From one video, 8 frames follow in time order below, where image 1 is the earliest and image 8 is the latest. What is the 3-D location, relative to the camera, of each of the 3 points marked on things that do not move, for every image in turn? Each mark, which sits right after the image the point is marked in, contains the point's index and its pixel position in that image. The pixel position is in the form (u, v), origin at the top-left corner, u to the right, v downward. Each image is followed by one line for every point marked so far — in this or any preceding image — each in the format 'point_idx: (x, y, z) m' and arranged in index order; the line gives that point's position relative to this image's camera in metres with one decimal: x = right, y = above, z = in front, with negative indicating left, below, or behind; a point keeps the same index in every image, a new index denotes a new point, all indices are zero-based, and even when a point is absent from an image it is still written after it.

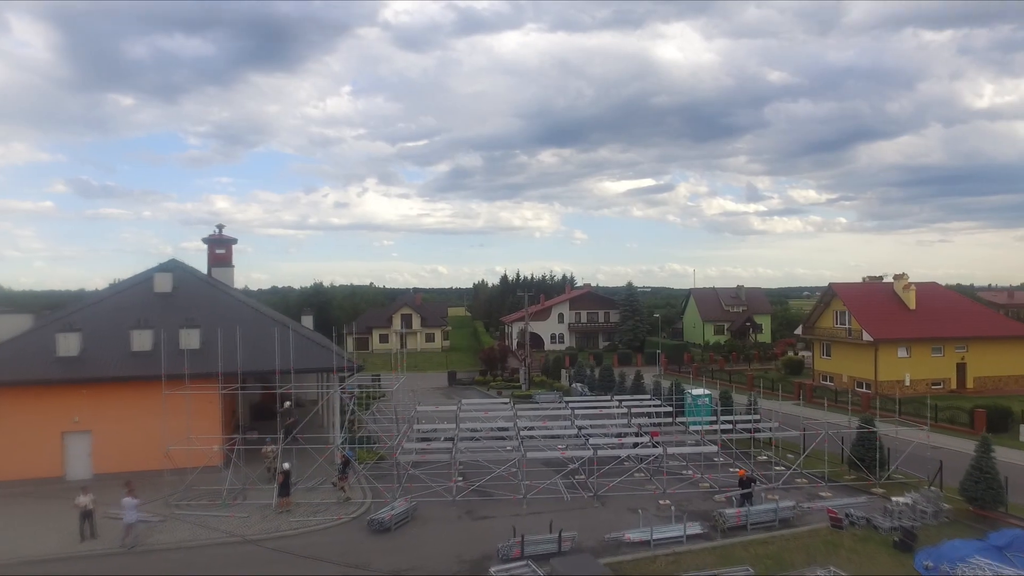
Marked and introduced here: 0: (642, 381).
0: (+3.1, -2.2, +19.4) m
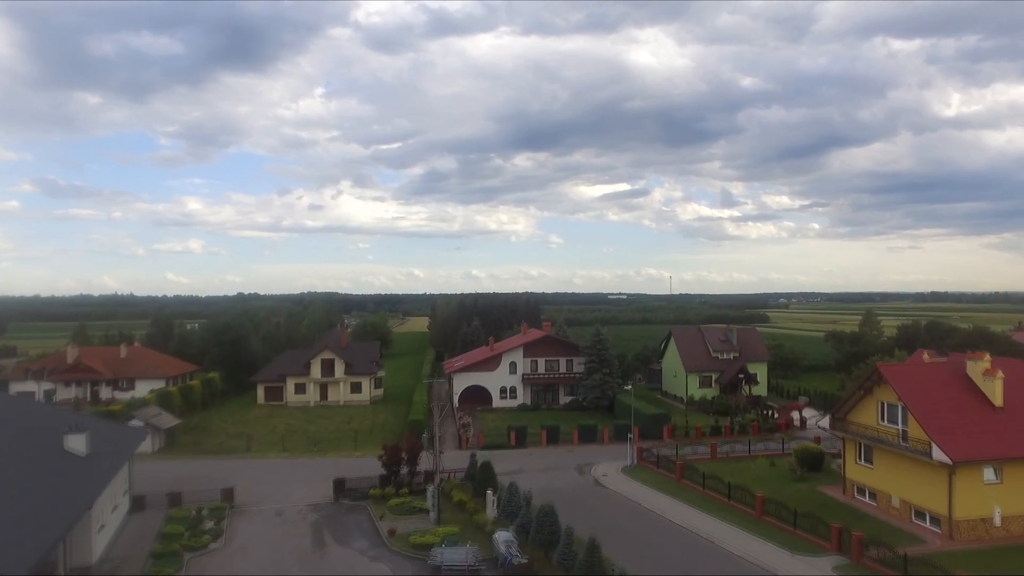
0: (+1.3, -3.9, +12.0) m
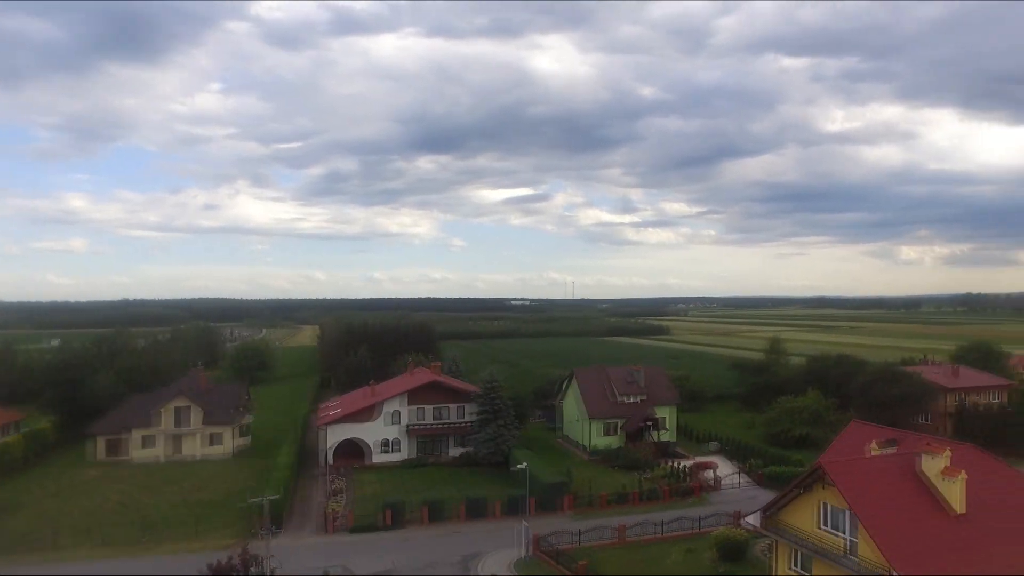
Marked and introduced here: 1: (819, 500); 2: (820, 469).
0: (-0.4, -5.2, +8.3) m
1: (+5.5, -3.8, +14.3) m
2: (+5.2, -3.1, +13.7) m
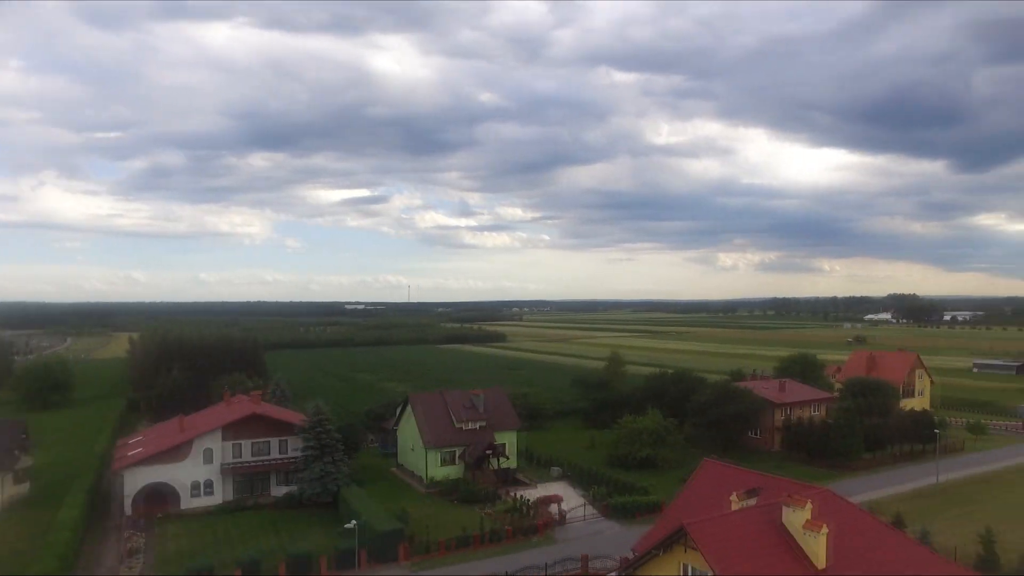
0: (-1.8, -5.9, +6.0) m
1: (+2.7, -4.4, +13.1) m
2: (+2.6, -3.7, +12.5) m
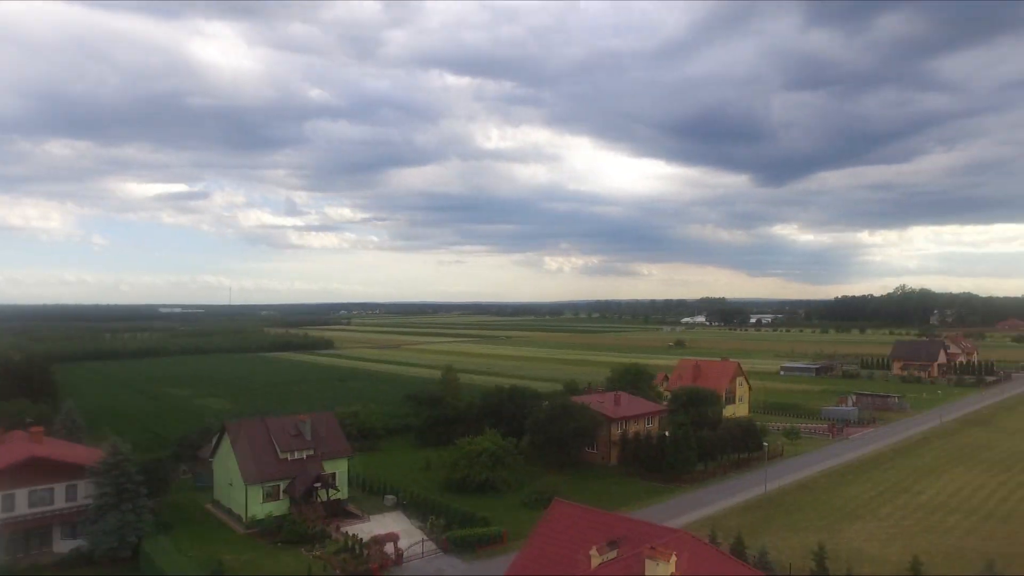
0: (-2.6, -6.4, +3.9) m
1: (+0.4, -5.0, +11.8) m
2: (+0.4, -4.3, +11.1) m
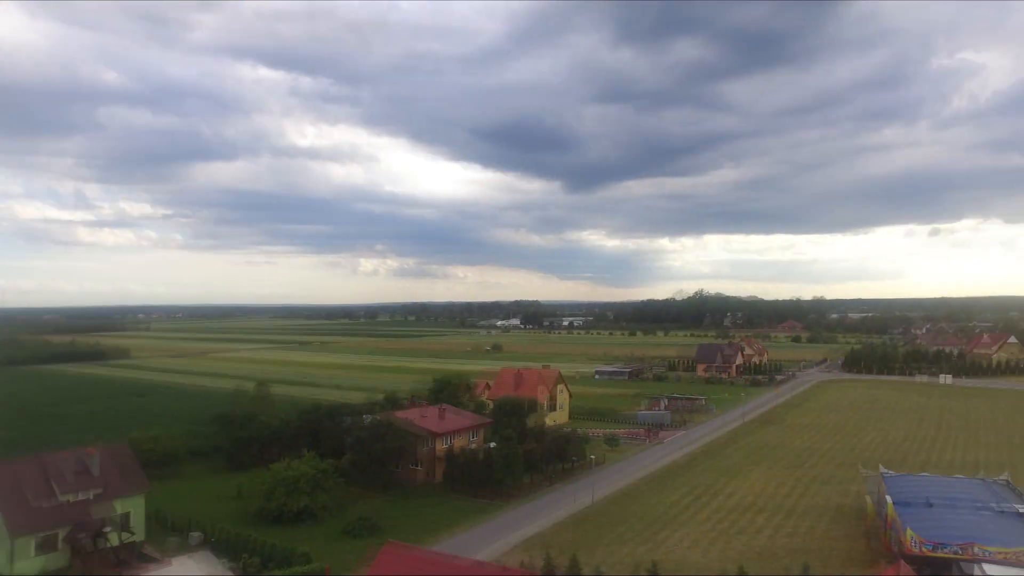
0: (-2.8, -6.7, +1.8) m
1: (-1.6, -5.4, +10.1) m
2: (-1.5, -4.7, +9.5) m
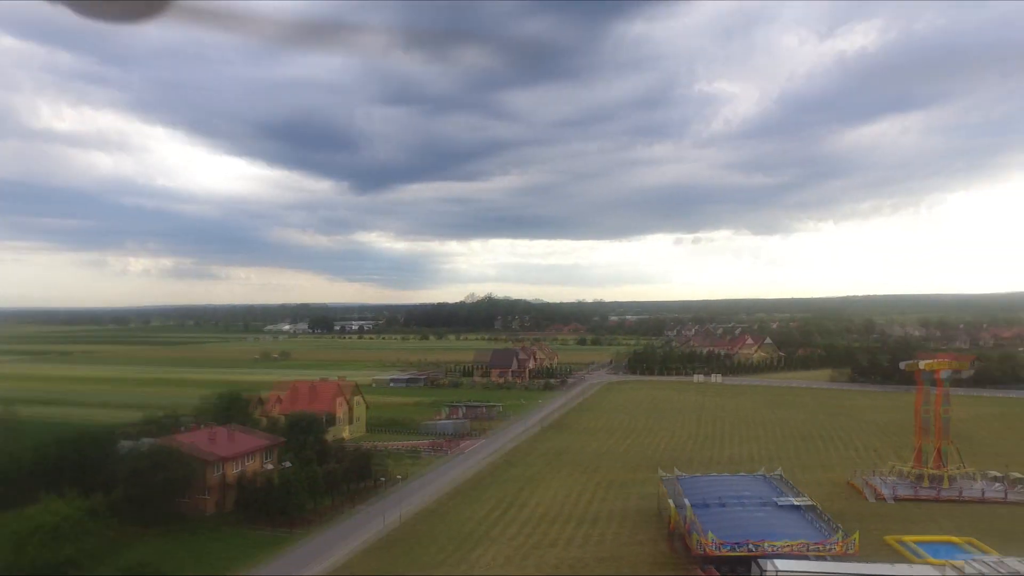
0: (-2.2, -7.0, -0.5) m
1: (-3.2, -5.7, +7.9) m
2: (-2.8, -5.0, +7.3) m
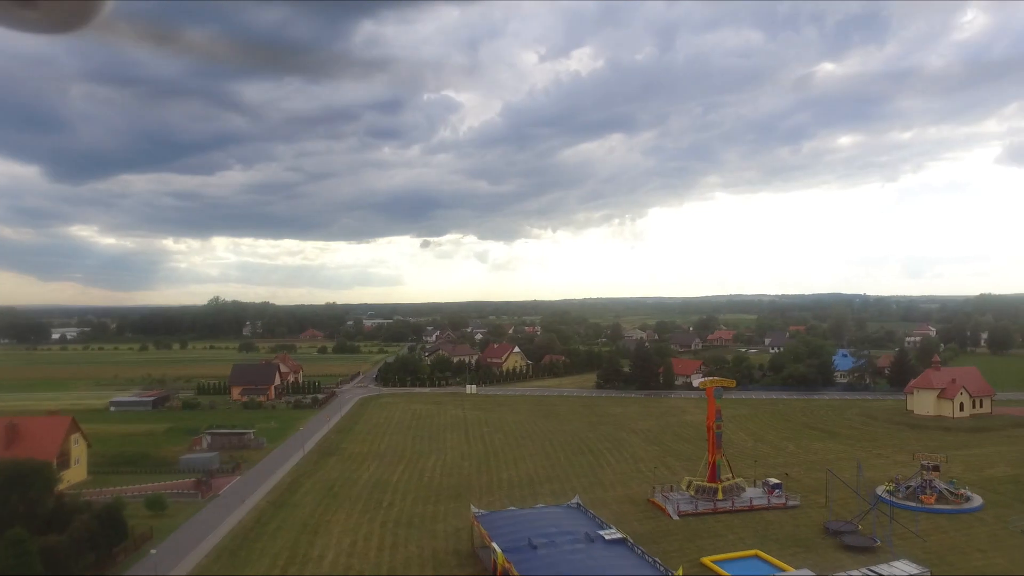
0: (+2.1, -7.8, -5.3) m
1: (-1.5, -6.5, +2.3) m
2: (-1.1, -5.8, +1.8) m
